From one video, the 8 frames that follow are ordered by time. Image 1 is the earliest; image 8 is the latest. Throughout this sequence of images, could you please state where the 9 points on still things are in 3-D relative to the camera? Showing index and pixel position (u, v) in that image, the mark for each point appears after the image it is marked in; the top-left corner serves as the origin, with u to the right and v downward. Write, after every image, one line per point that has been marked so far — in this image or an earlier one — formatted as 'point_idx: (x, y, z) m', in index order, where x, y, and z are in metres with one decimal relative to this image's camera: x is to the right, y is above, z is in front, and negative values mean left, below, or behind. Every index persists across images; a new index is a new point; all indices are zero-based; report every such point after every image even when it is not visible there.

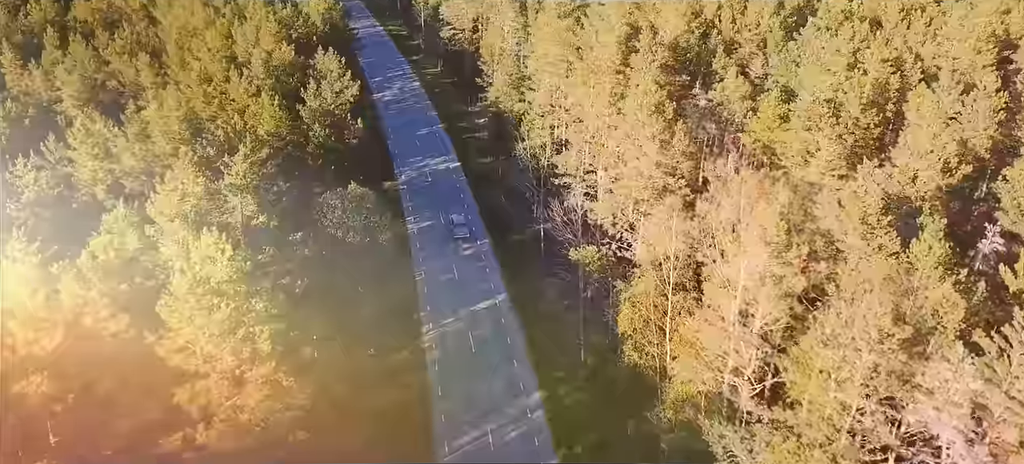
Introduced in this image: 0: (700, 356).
0: (+5.0, -3.3, +18.5) m
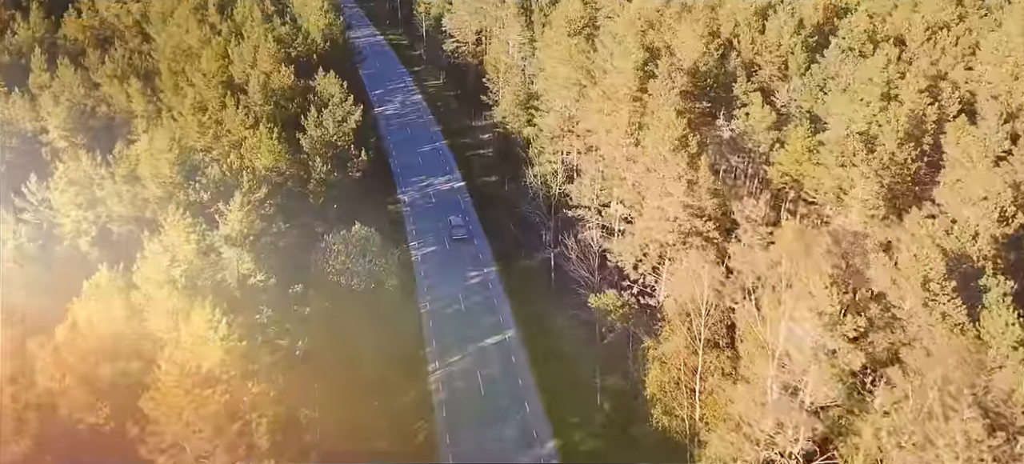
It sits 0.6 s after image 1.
0: (+5.5, -4.7, +17.0) m
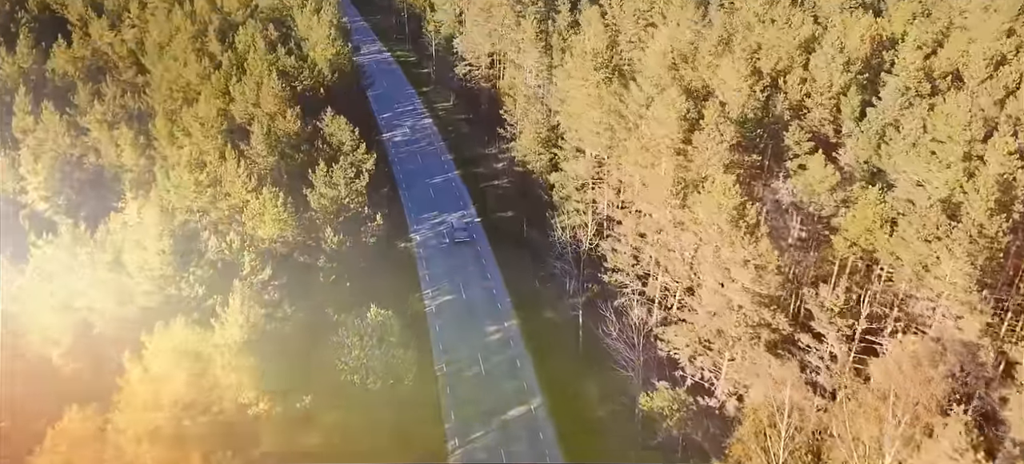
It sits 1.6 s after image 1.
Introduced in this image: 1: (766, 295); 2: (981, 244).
0: (+6.5, -7.1, +14.2) m
1: (+6.6, -1.6, +18.4) m
2: (+13.4, -0.4, +20.1) m
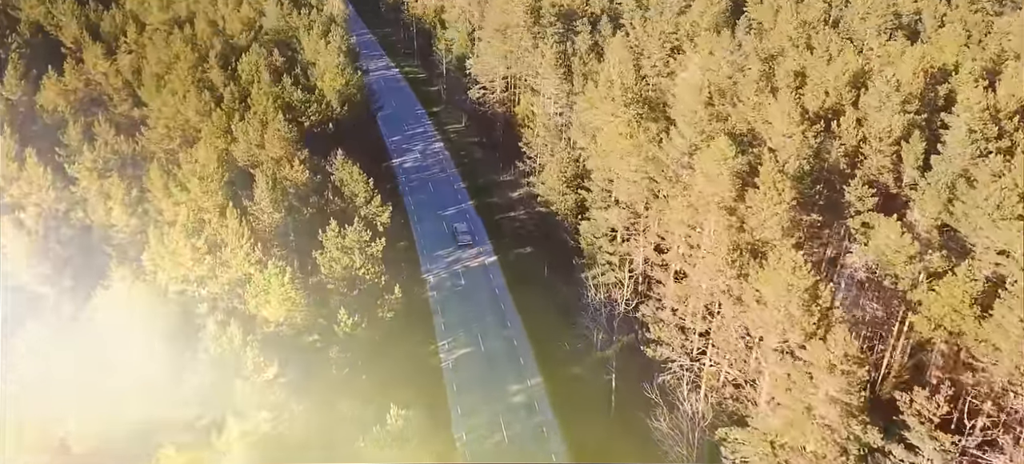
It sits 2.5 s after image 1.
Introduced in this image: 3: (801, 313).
0: (+7.5, -9.3, +11.6) m
1: (+7.7, -3.8, +15.8) m
2: (+14.5, -2.6, +17.5) m
3: (+7.5, -2.1, +18.2) m
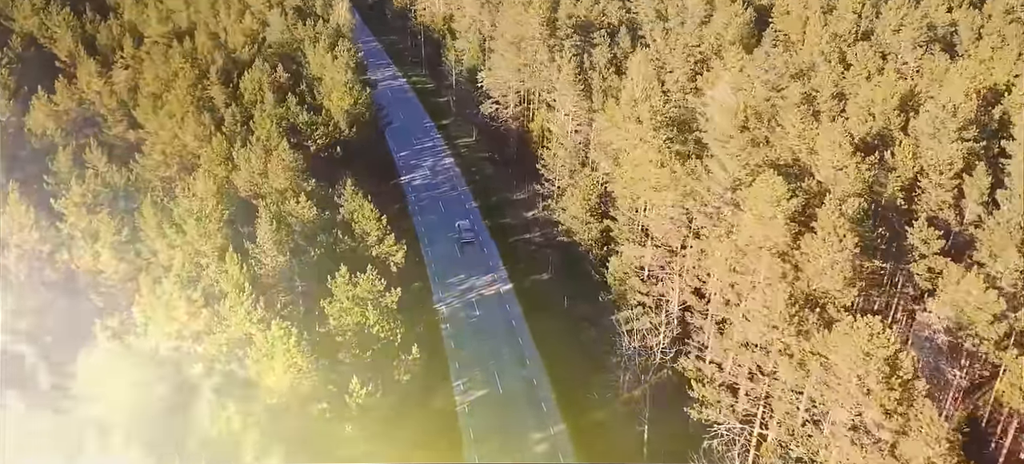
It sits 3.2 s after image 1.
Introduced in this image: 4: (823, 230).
0: (+8.3, -10.7, +9.3) m
1: (+8.5, -5.2, +13.5) m
2: (+15.3, -4.0, +15.2) m
3: (+8.3, -3.5, +16.0) m
4: (+8.9, +0.1, +20.0) m
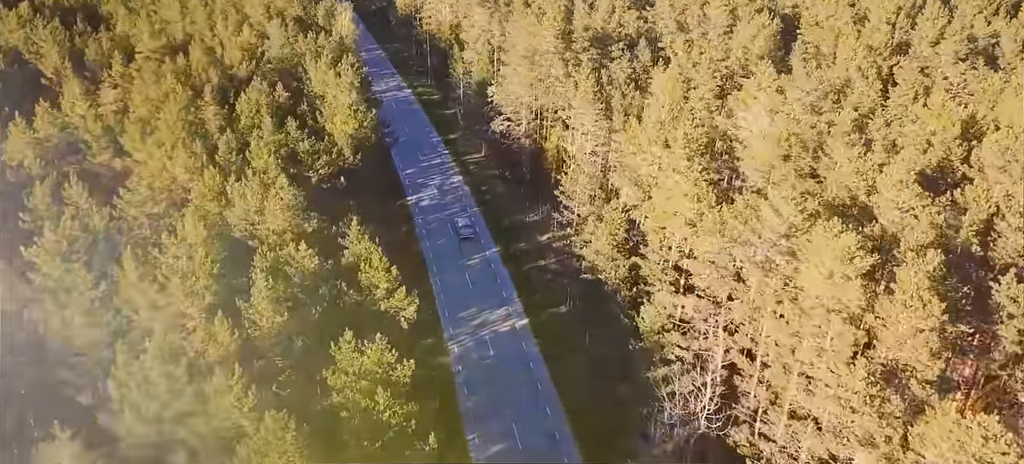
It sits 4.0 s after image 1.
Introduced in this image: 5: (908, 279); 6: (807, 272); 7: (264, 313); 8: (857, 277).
0: (+9.1, -12.2, +6.6) m
1: (+9.3, -6.8, +10.8) m
2: (+16.1, -5.5, +12.5) m
3: (+9.1, -5.1, +13.2) m
4: (+9.7, -1.4, +17.3) m
5: (+9.9, -1.1, +17.5) m
6: (+8.0, -1.1, +18.7) m
7: (-6.8, -2.3, +19.3) m
8: (+8.8, -1.1, +17.9) m
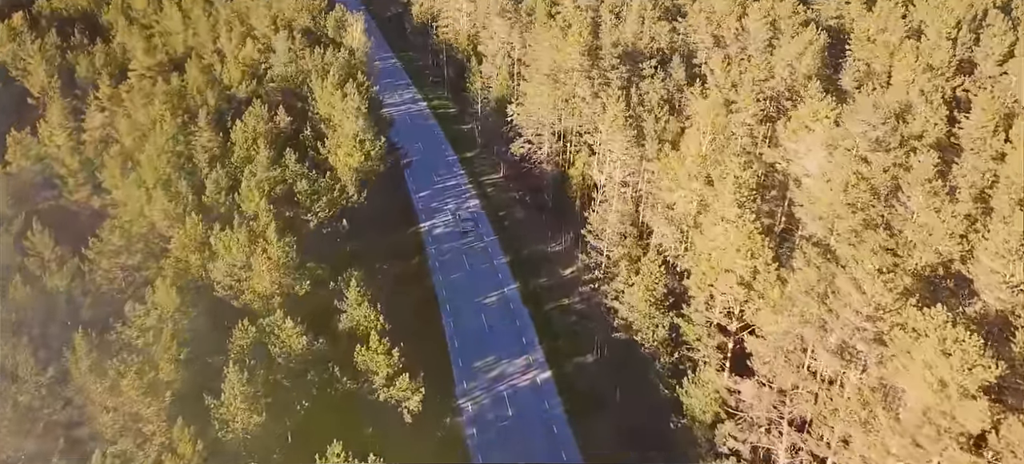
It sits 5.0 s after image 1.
0: (+9.3, -14.3, +2.8) m
1: (+9.6, -8.8, +7.0) m
2: (+16.5, -7.6, +8.5) m
3: (+9.5, -7.1, +9.5) m
4: (+10.2, -3.4, +13.5) m
5: (+10.4, -3.1, +13.7) m
6: (+8.6, -3.1, +15.0) m
7: (-6.2, -4.1, +15.9) m
8: (+9.4, -3.2, +14.2) m
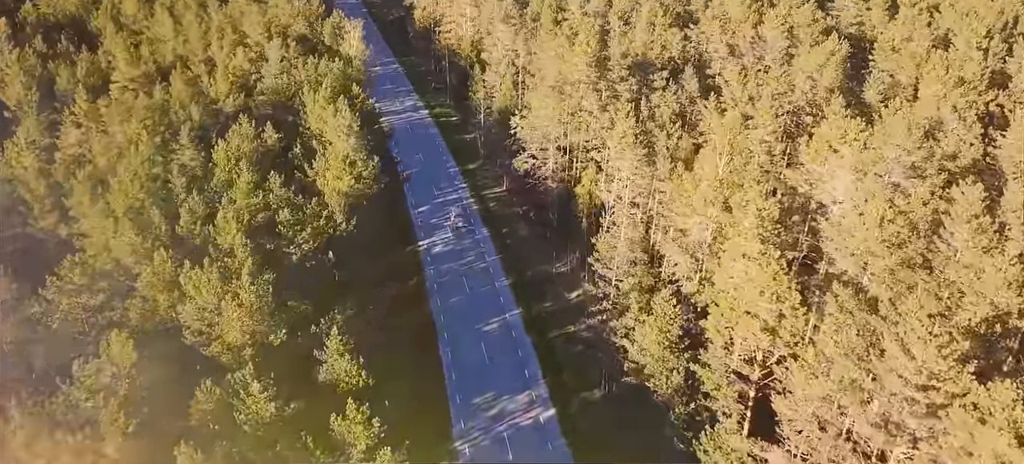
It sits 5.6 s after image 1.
0: (+9.0, -15.5, +0.5) m
1: (+9.4, -10.0, +4.7) m
2: (+16.3, -8.9, +6.2) m
3: (+9.4, -8.3, +7.2) m
4: (+10.1, -4.7, +11.2) m
5: (+10.3, -4.3, +11.4) m
6: (+8.5, -4.3, +12.7) m
7: (-6.3, -5.3, +13.8) m
8: (+9.3, -4.4, +11.9) m
